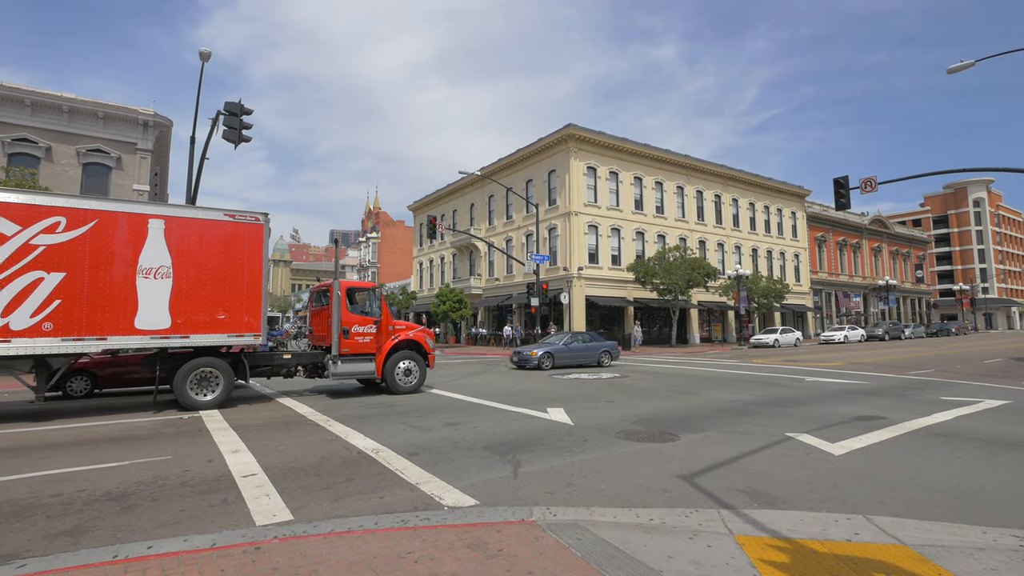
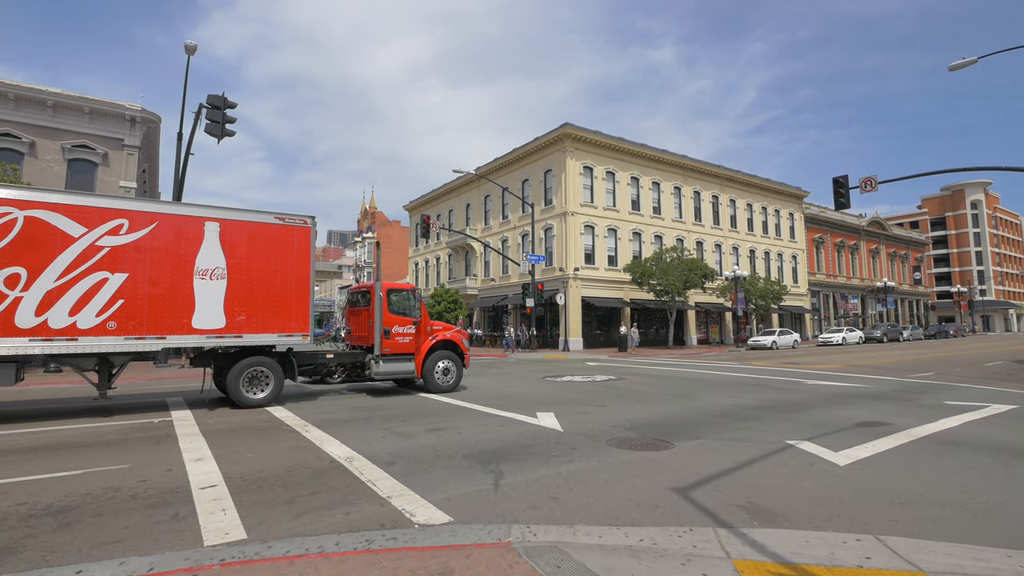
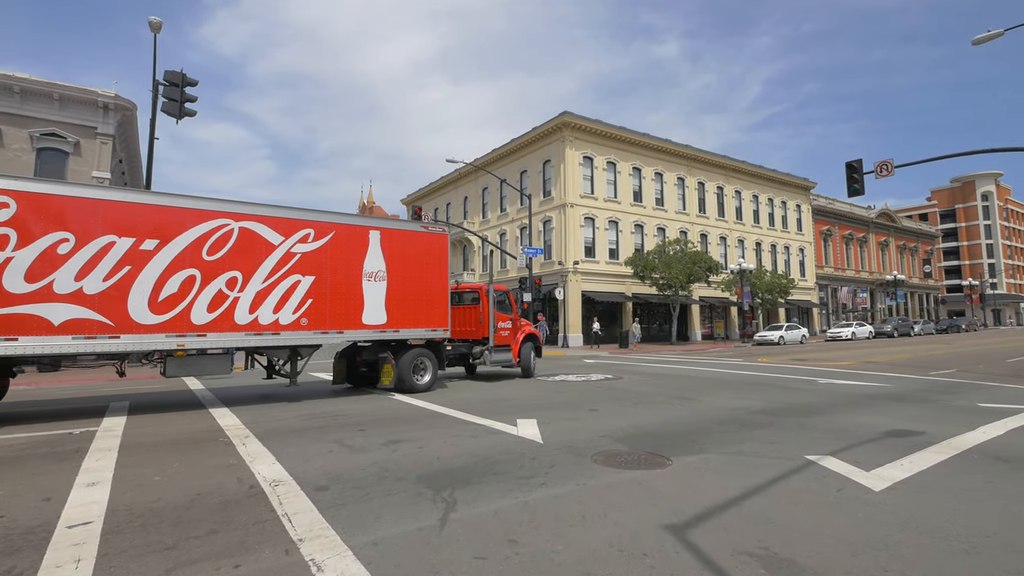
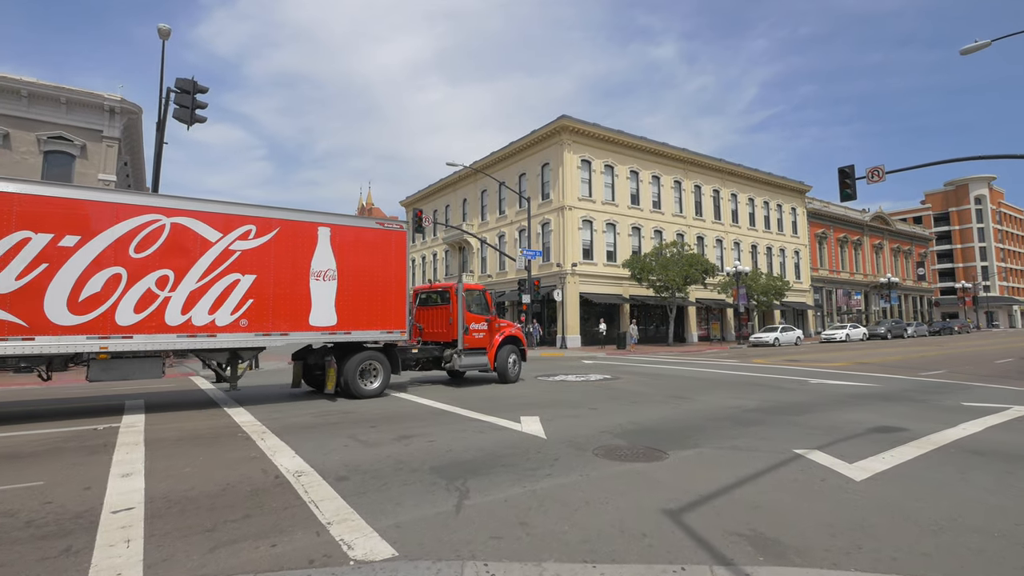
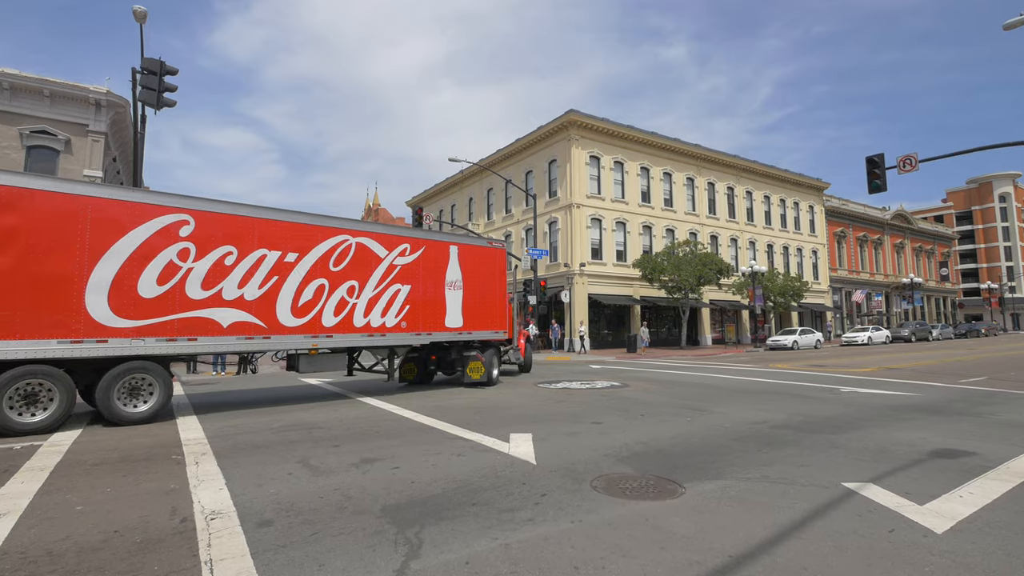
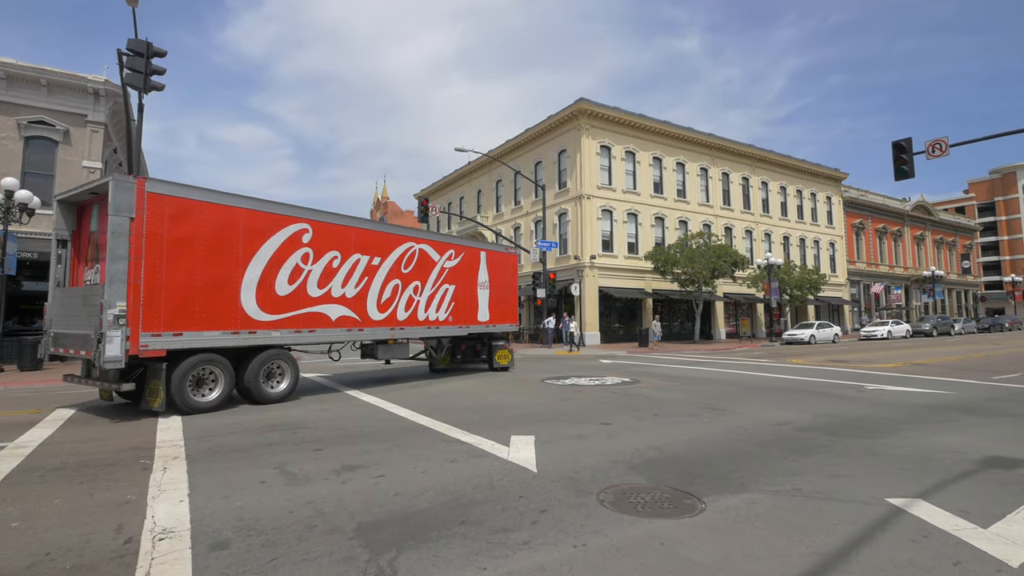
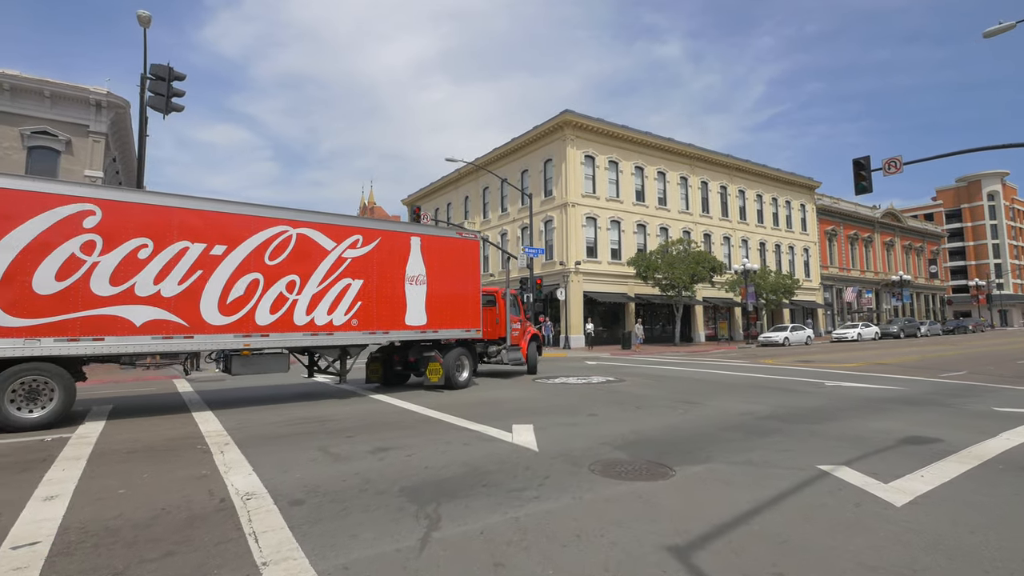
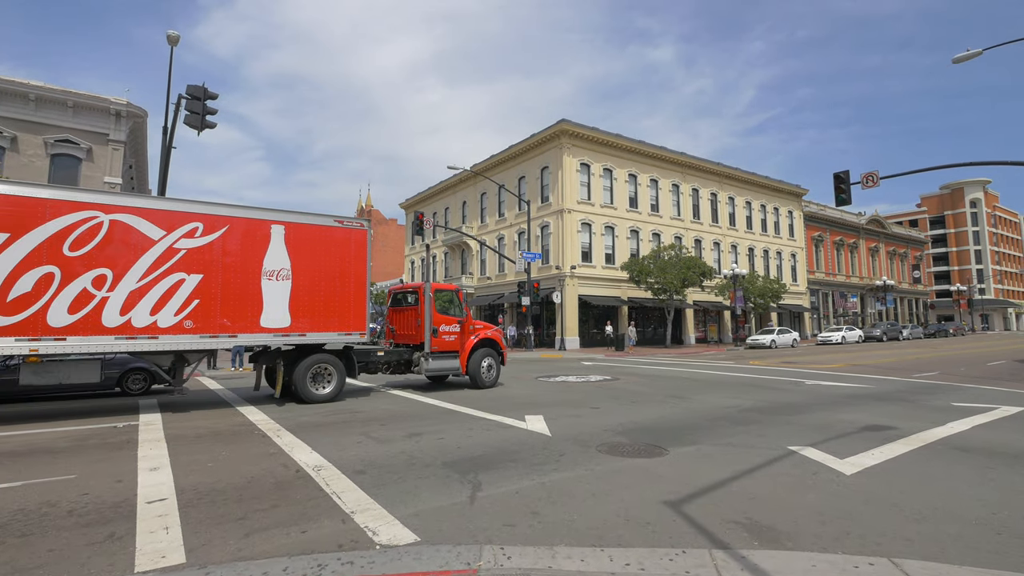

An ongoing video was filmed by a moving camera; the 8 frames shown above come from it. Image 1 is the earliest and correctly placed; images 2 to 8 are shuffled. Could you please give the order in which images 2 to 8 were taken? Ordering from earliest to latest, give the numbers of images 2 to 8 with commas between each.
2, 8, 4, 3, 7, 5, 6
